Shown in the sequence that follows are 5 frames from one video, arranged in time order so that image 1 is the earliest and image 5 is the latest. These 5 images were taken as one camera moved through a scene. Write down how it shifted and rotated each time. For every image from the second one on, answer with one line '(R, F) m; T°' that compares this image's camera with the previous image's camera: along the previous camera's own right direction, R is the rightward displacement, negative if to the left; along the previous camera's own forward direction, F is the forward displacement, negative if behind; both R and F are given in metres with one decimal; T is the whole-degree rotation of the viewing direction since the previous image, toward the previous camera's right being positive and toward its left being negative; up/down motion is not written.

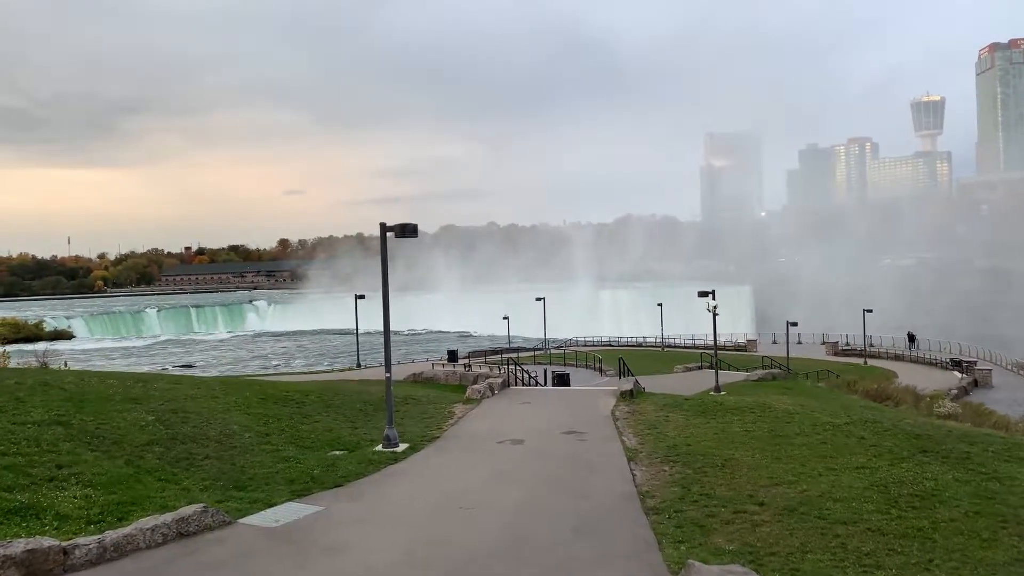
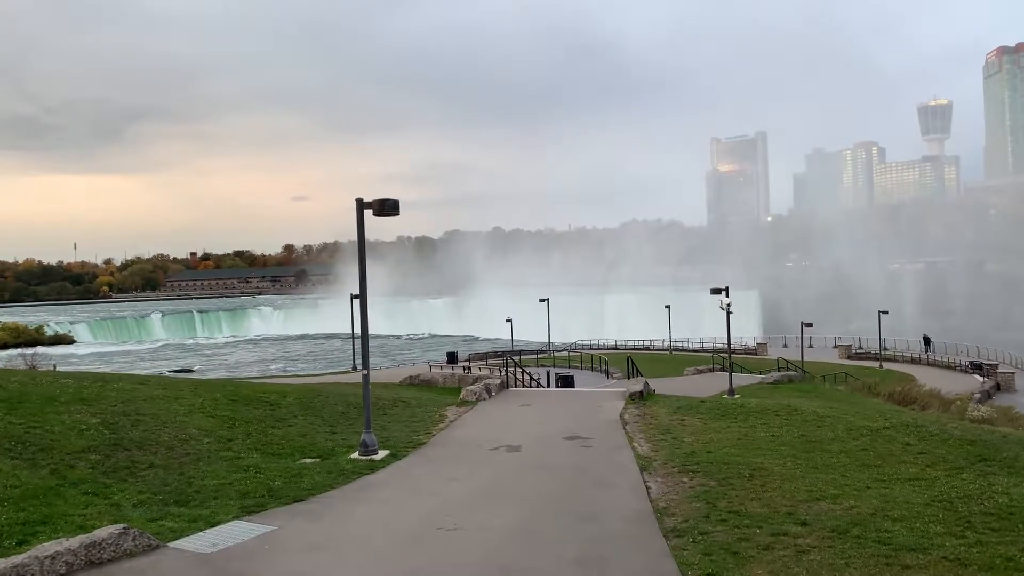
(+0.2, +1.5) m; -1°
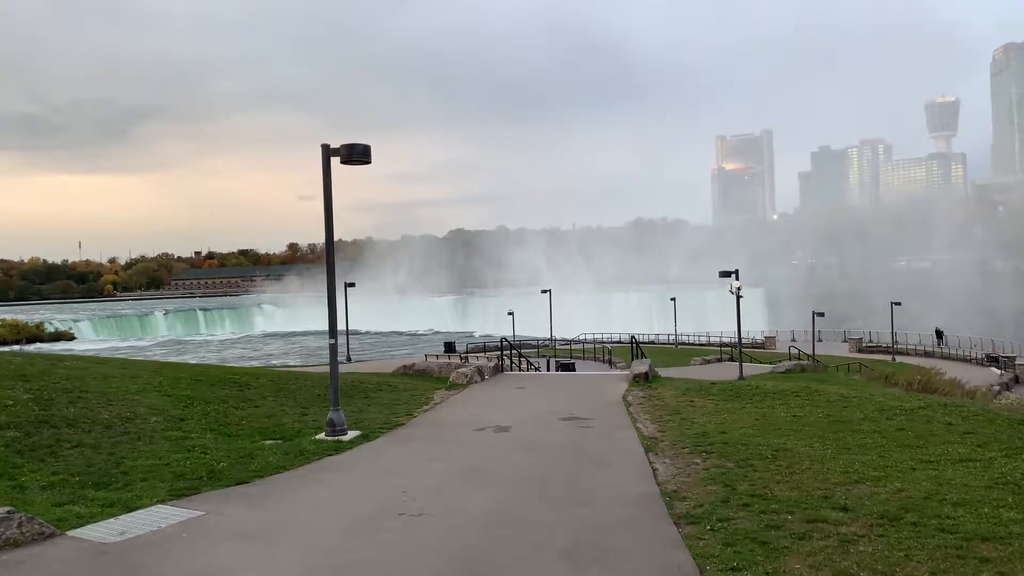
(+0.3, +1.3) m; 0°
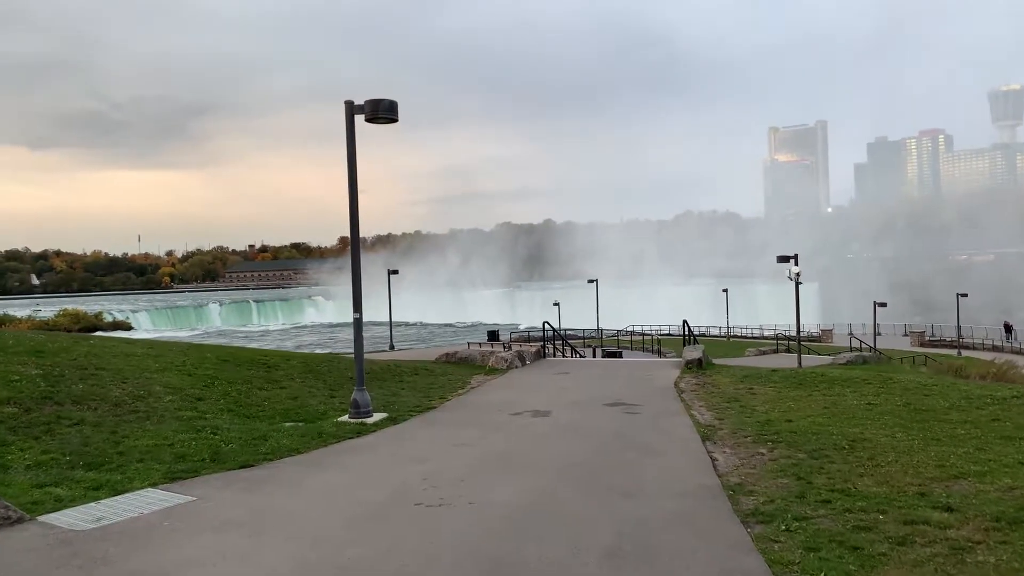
(+0.1, +1.0) m; -4°
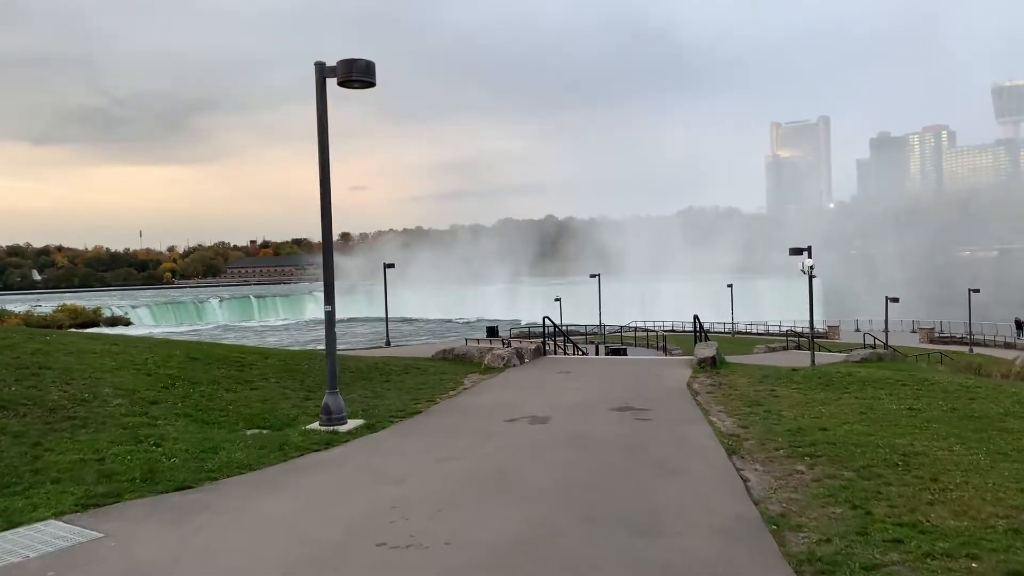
(+0.1, +1.1) m; 0°
